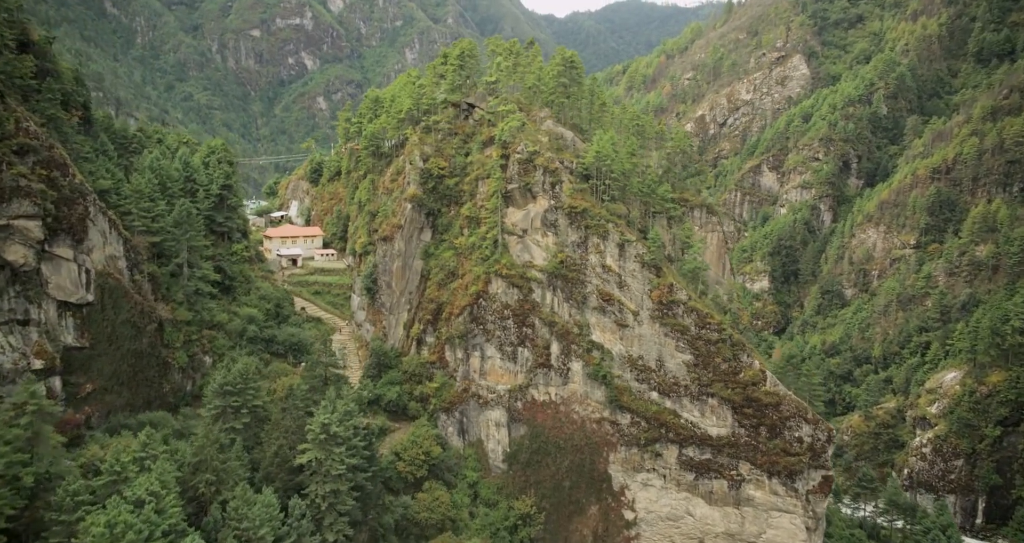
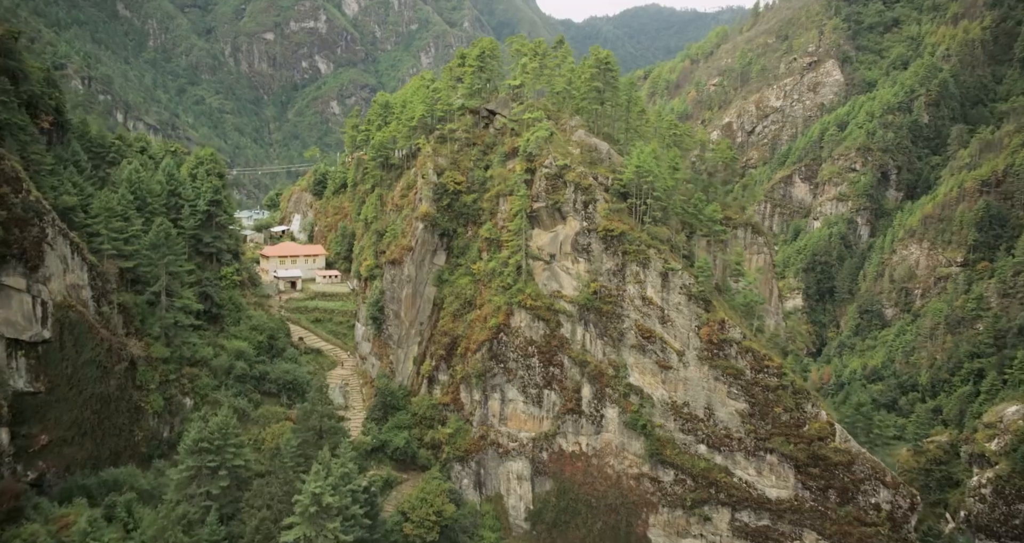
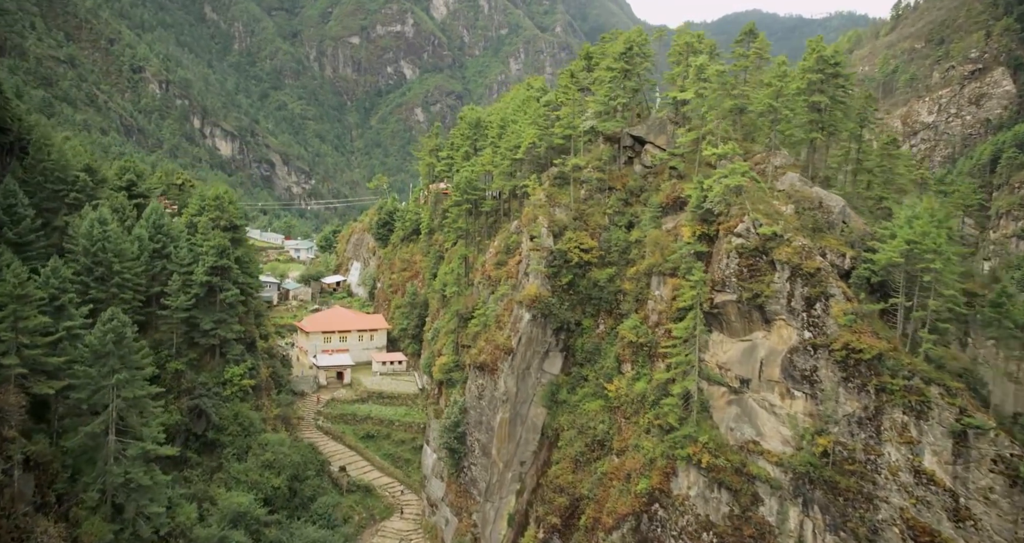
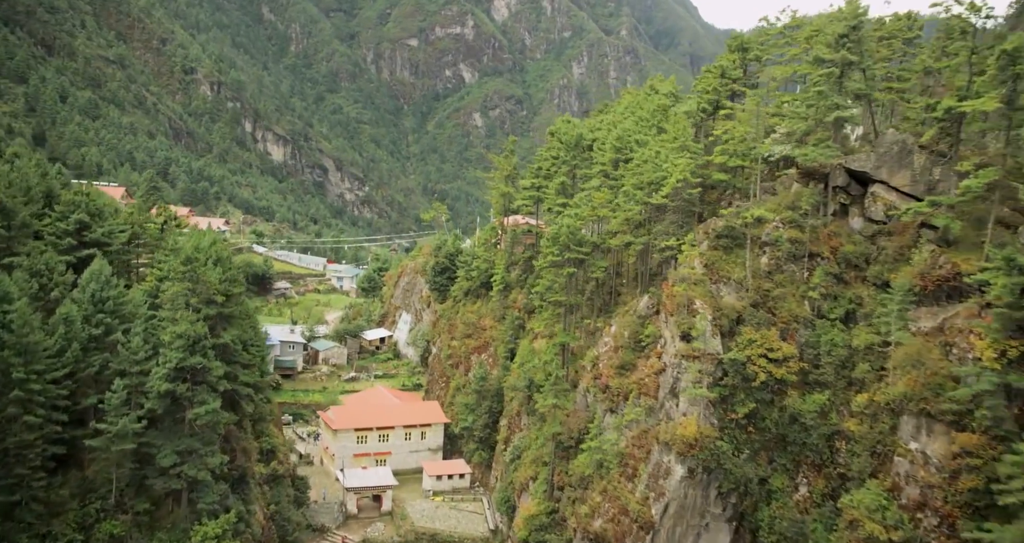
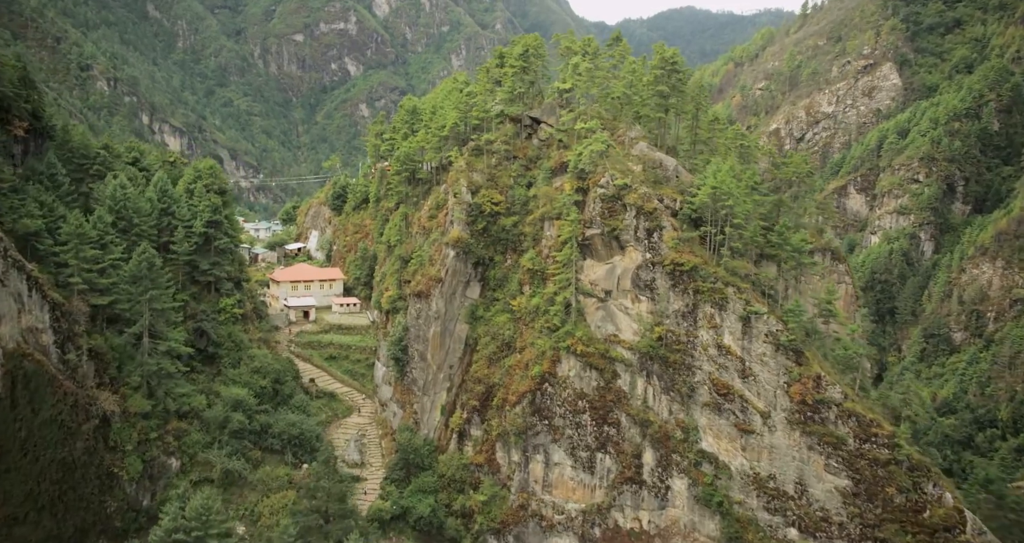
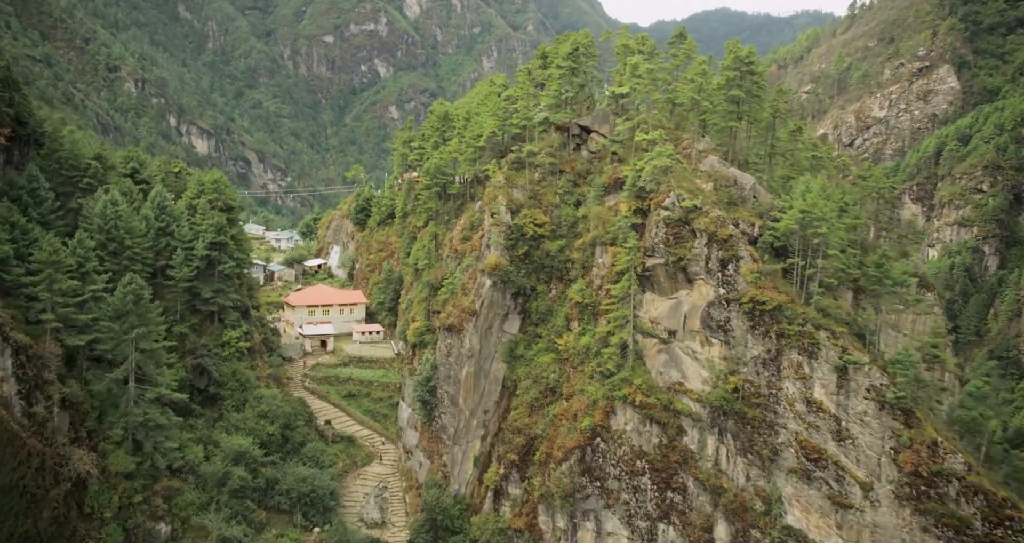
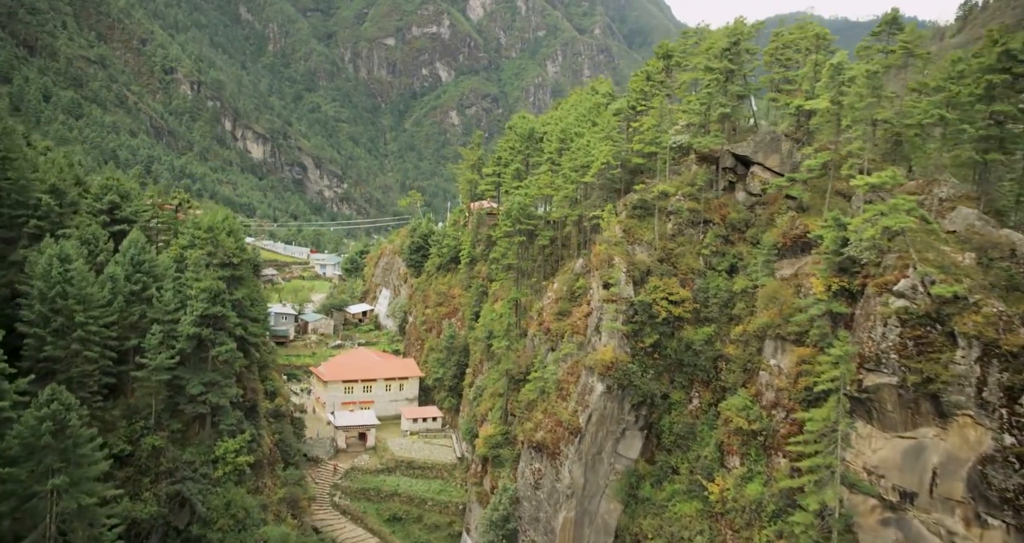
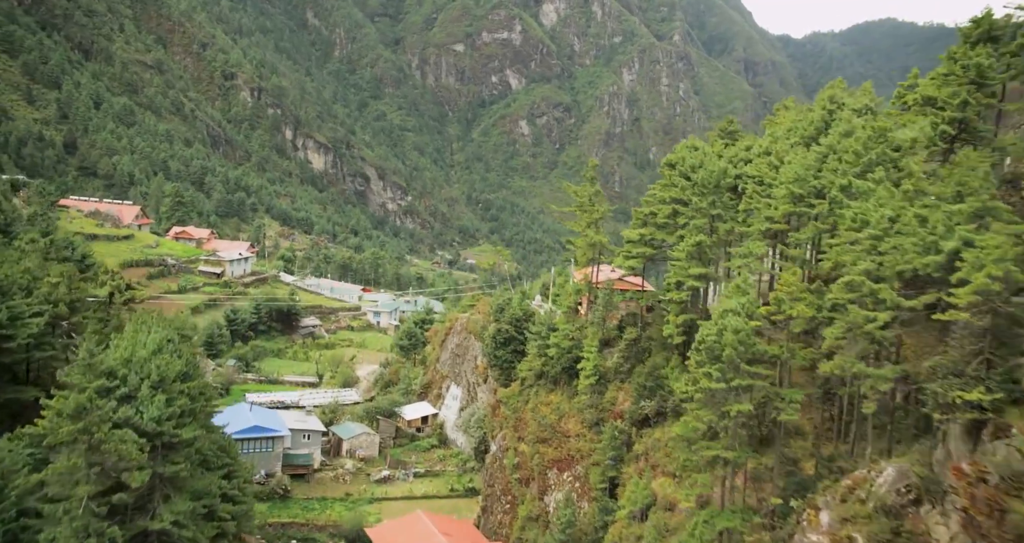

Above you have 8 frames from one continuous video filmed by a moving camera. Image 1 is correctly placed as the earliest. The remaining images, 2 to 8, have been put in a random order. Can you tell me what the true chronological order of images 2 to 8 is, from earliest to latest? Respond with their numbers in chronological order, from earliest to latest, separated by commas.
2, 5, 6, 3, 7, 4, 8
